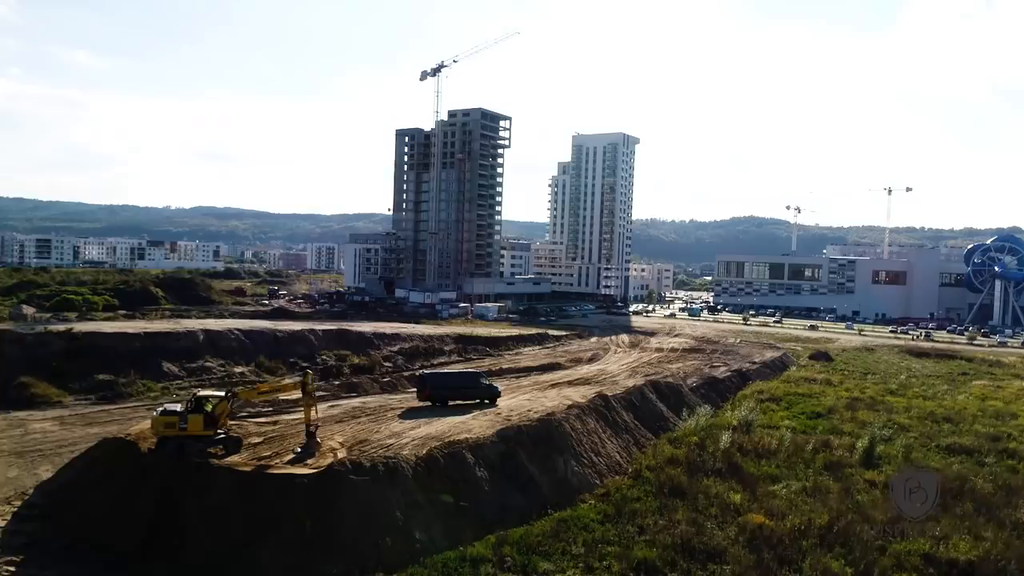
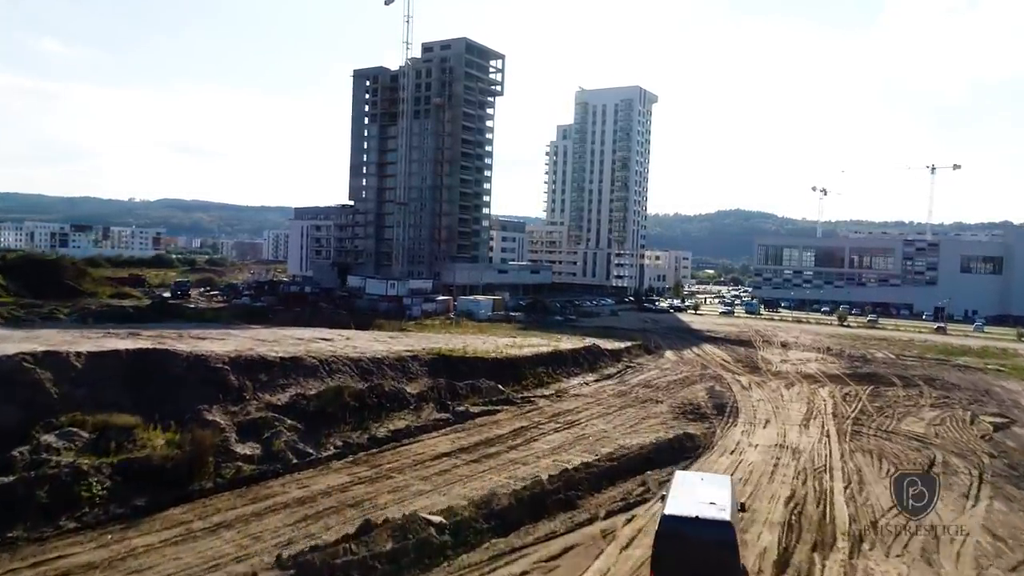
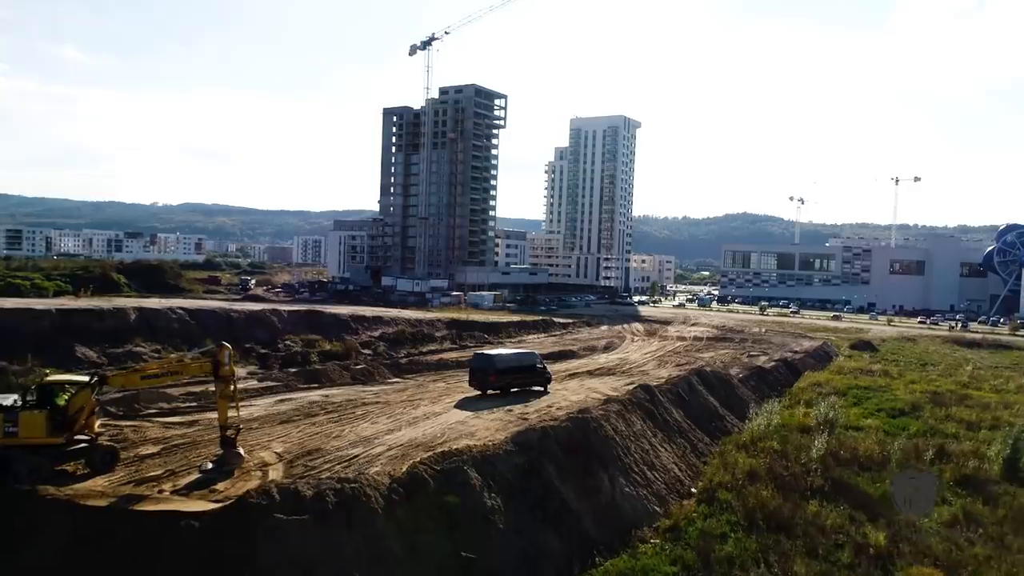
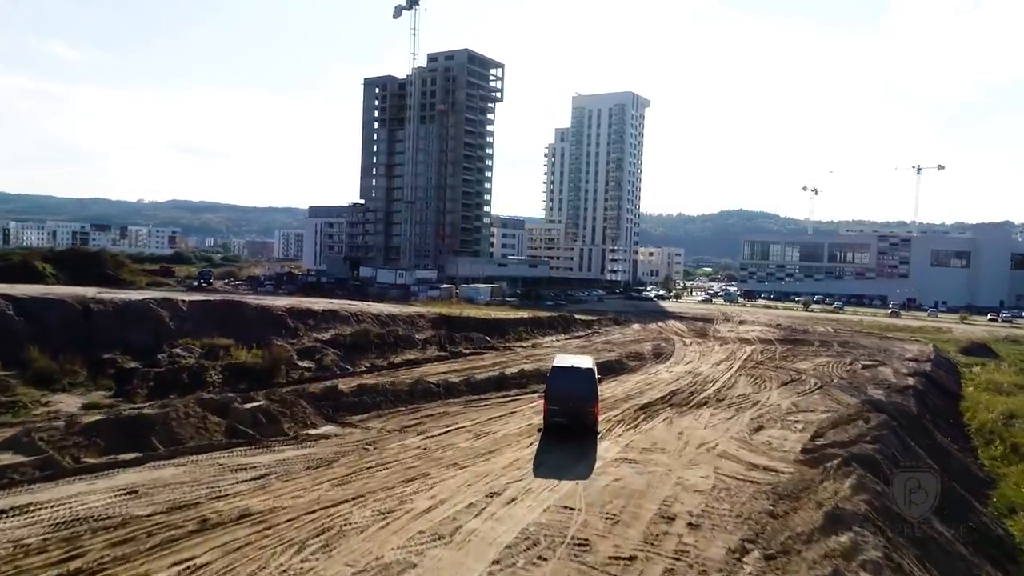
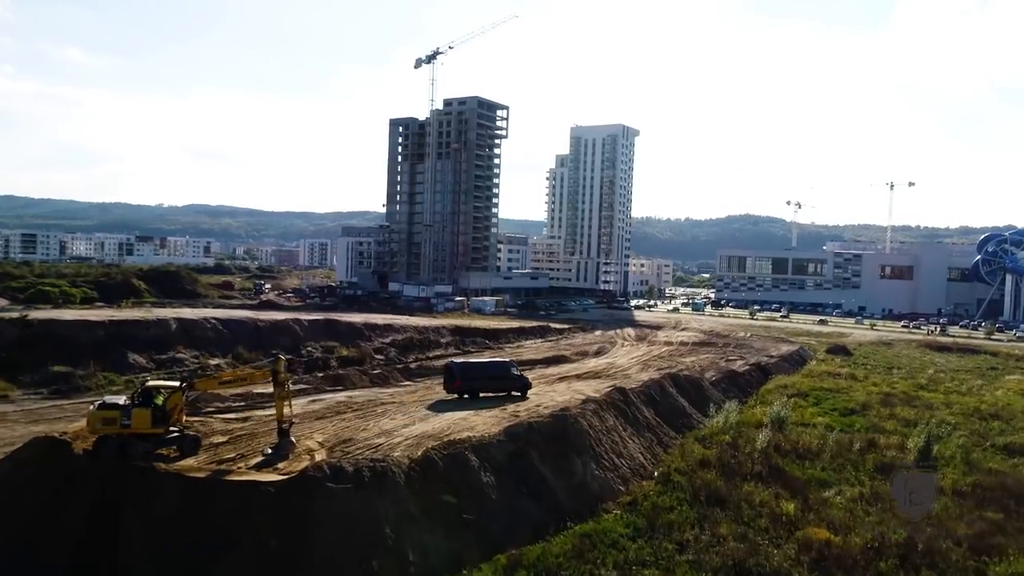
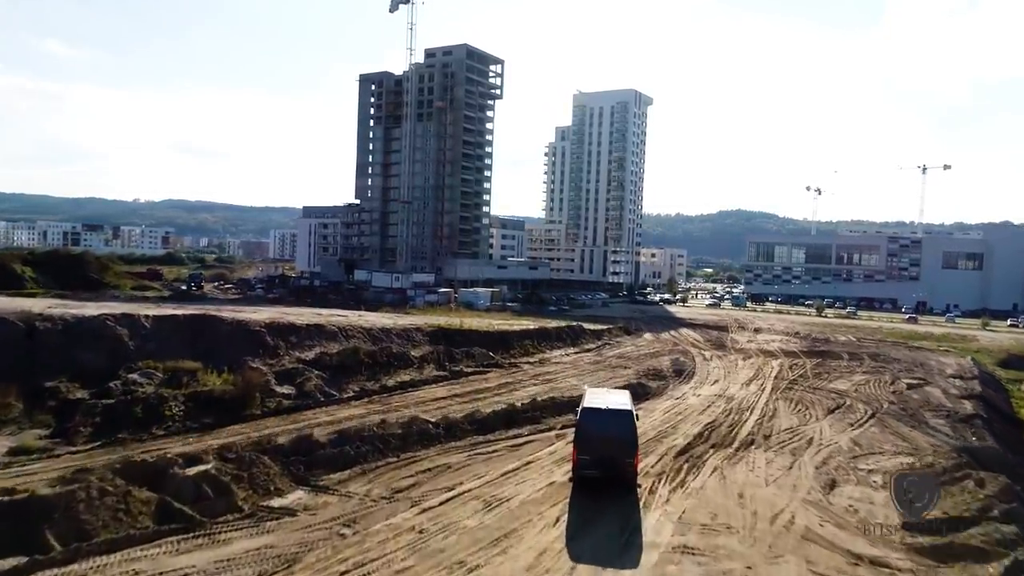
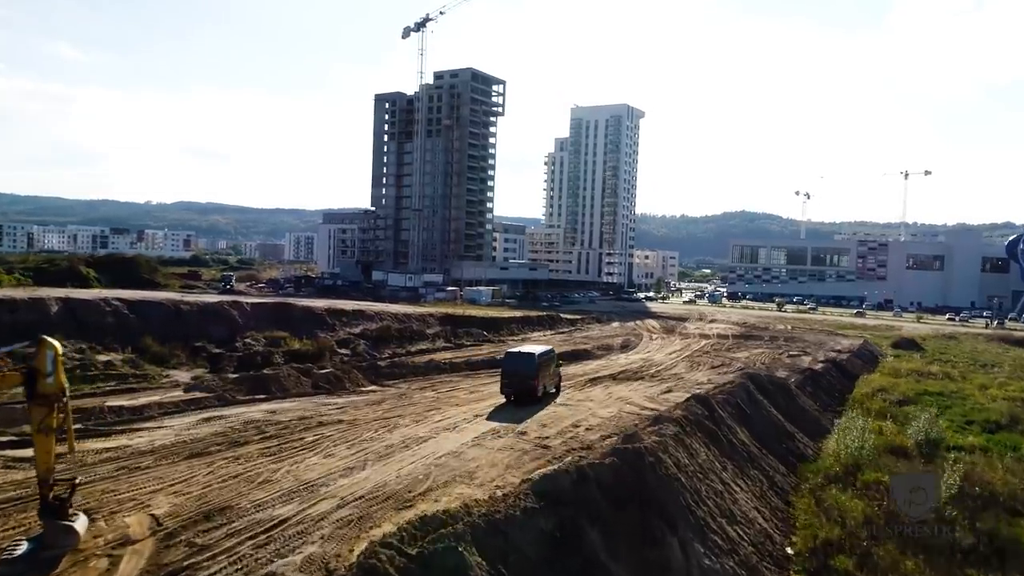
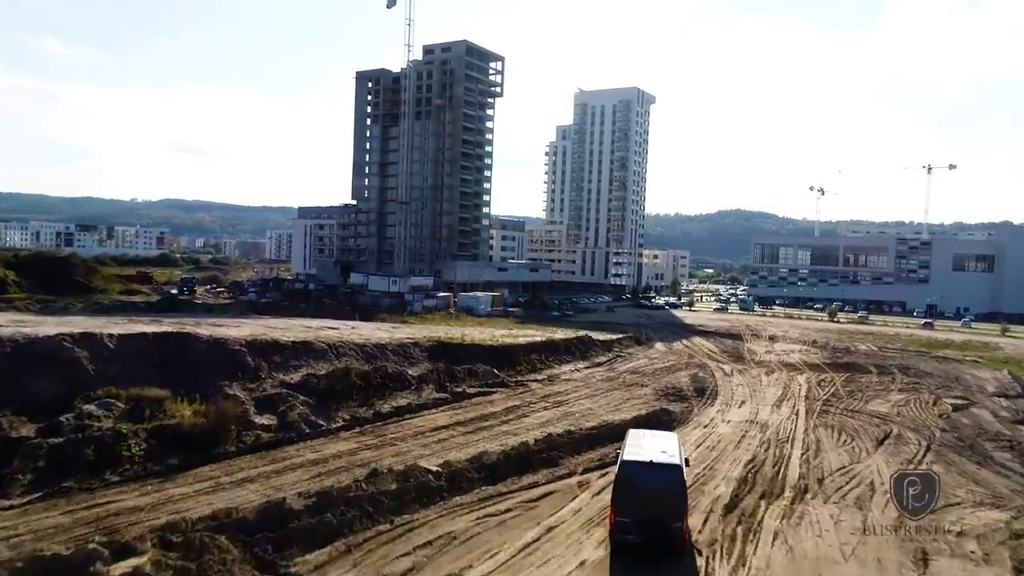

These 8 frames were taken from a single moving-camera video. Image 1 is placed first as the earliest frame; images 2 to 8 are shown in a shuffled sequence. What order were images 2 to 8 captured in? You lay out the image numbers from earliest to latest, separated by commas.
5, 3, 7, 4, 6, 8, 2
